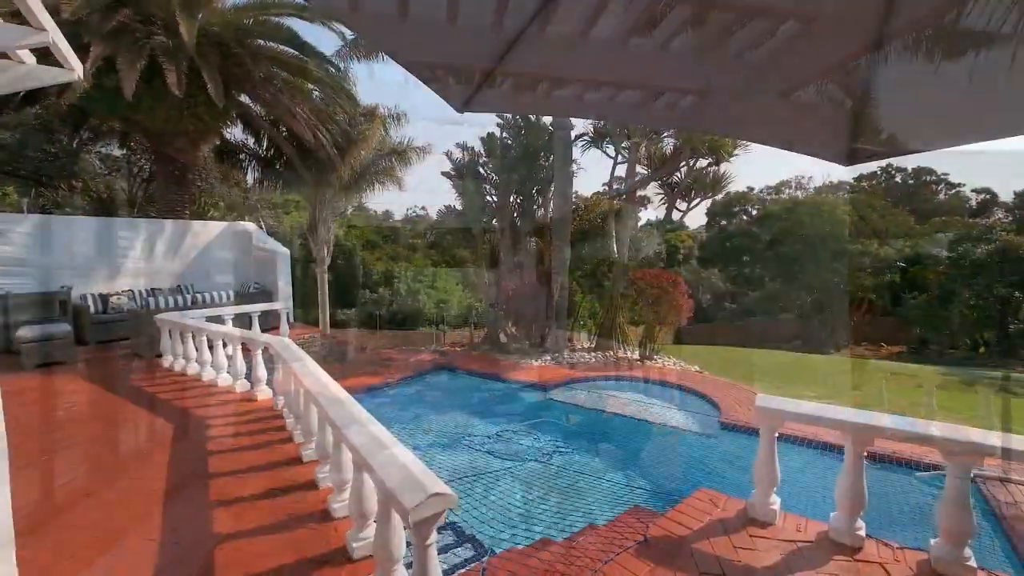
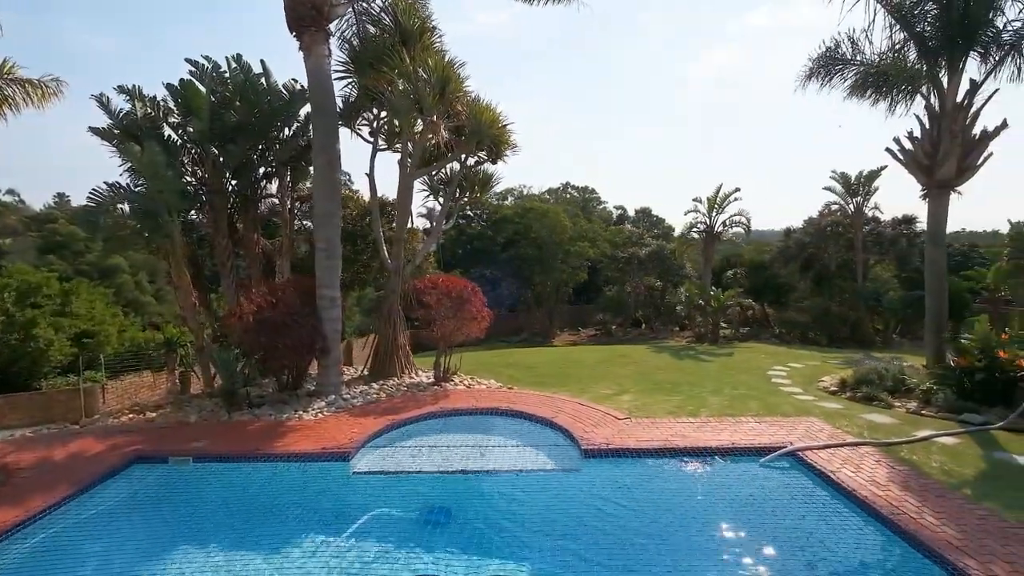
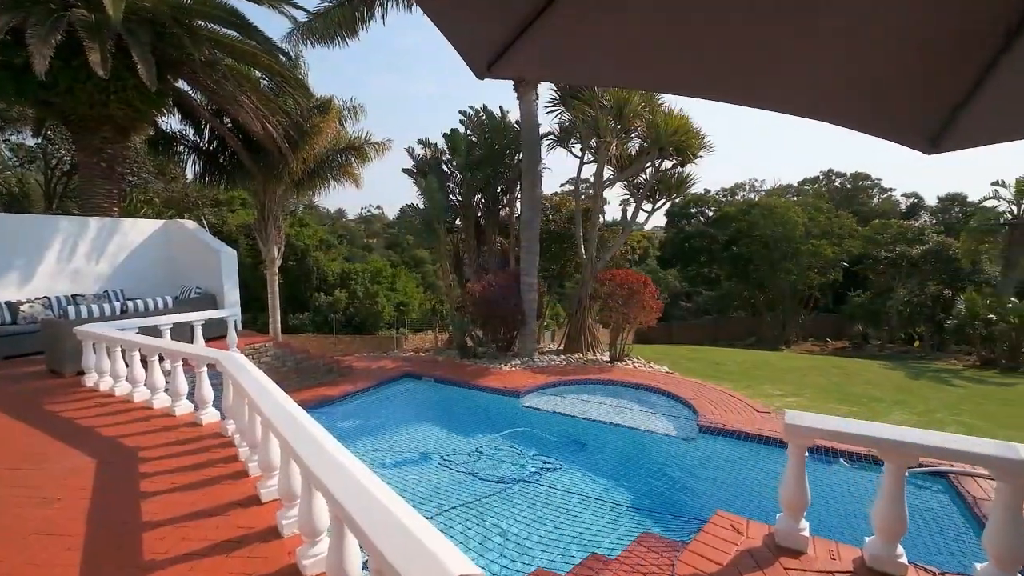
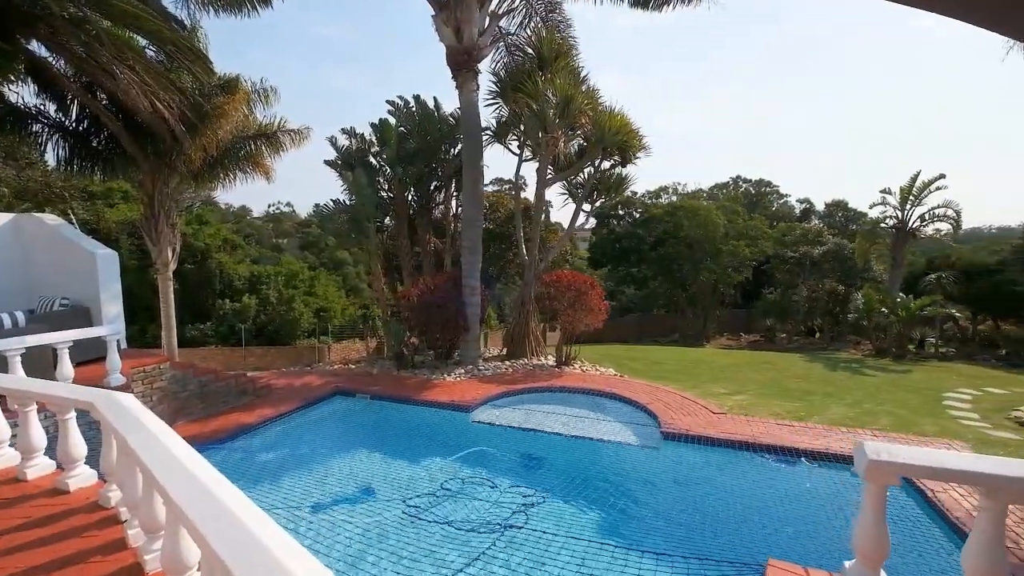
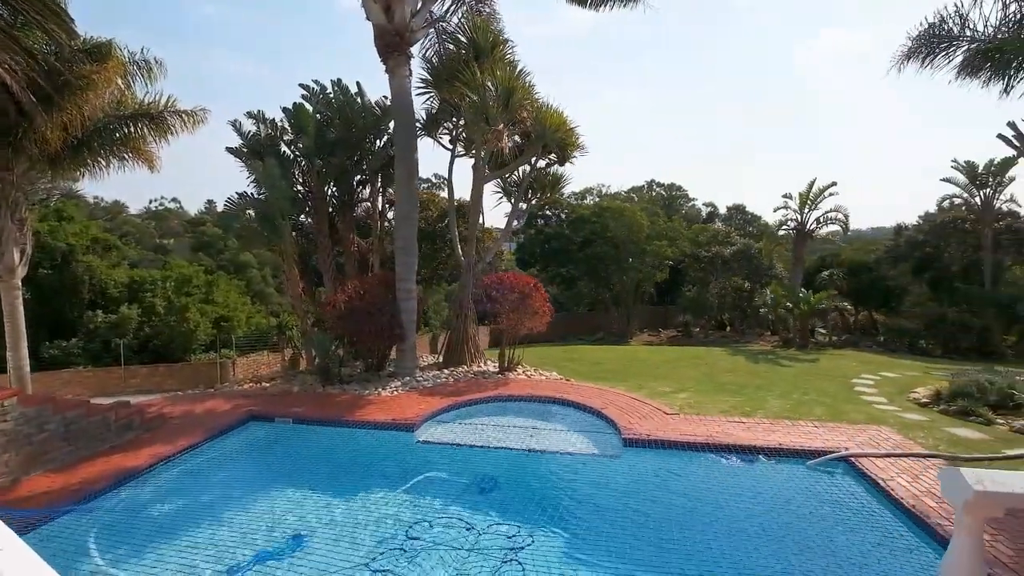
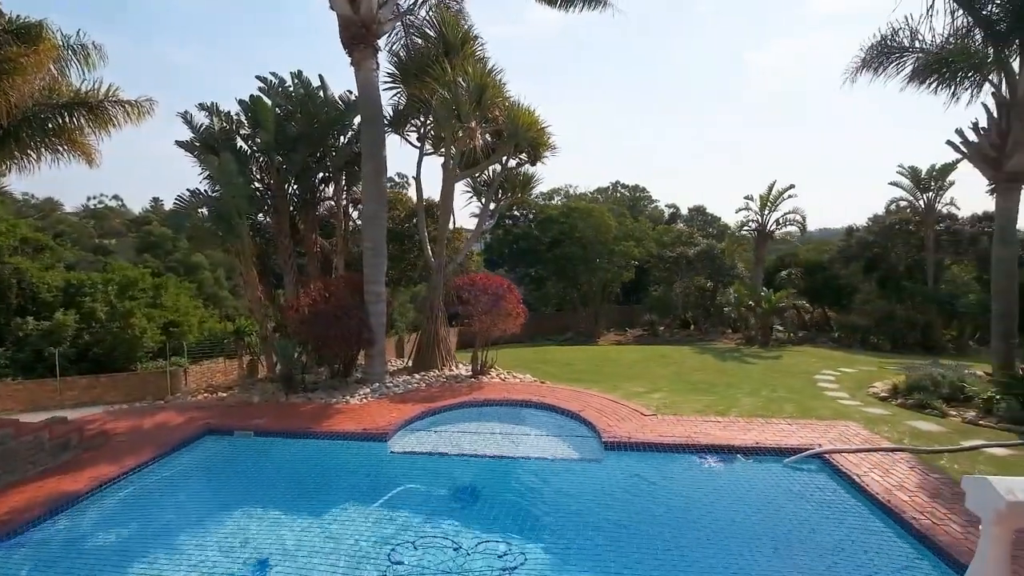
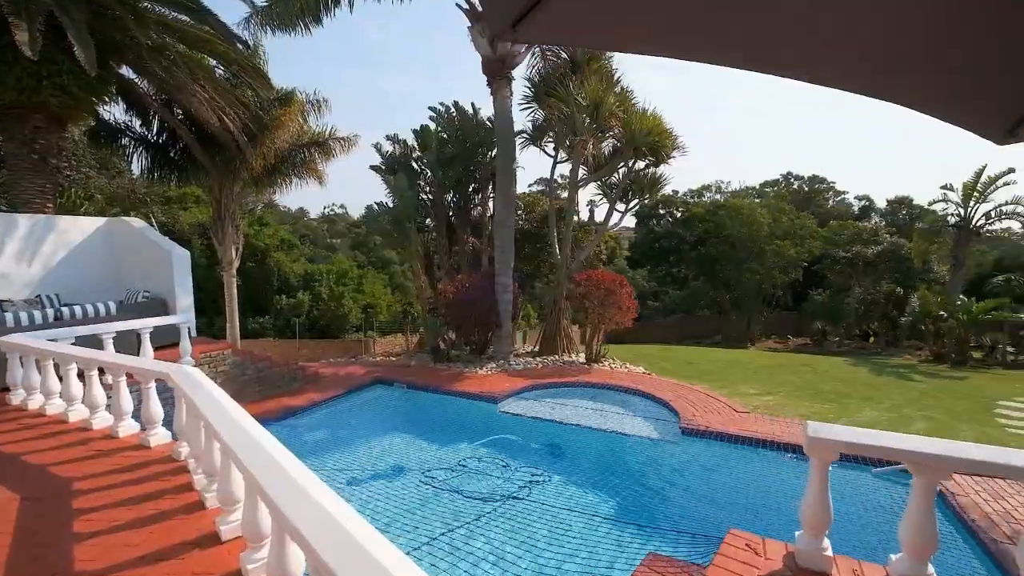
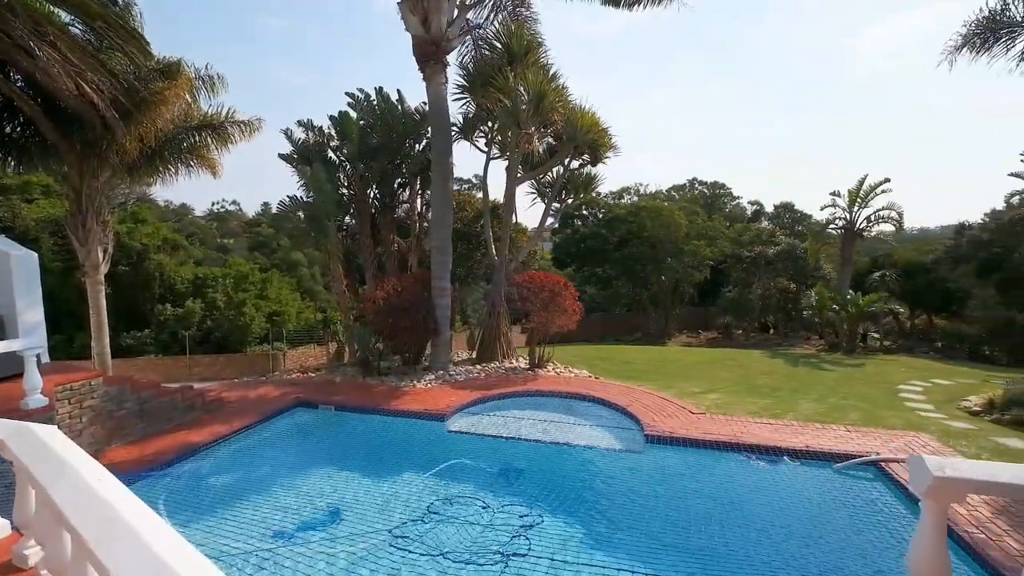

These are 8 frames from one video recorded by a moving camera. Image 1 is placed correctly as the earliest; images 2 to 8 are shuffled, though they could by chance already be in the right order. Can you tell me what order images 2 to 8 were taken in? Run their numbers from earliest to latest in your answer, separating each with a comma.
3, 7, 4, 8, 5, 6, 2
